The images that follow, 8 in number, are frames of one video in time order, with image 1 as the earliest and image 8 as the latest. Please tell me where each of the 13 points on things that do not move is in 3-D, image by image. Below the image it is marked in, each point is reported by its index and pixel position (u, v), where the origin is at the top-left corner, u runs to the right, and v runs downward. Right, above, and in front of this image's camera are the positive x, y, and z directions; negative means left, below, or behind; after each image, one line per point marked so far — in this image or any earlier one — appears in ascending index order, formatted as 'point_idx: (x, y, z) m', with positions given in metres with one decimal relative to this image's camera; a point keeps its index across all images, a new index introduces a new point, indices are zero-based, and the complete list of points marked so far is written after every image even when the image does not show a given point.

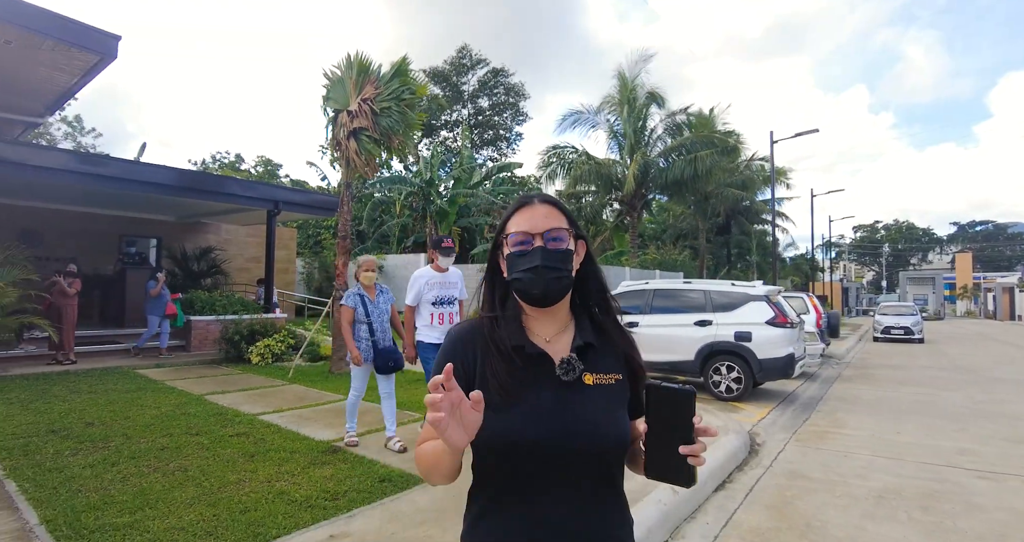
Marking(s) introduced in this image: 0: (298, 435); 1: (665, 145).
0: (-2.0, -1.5, +4.6) m
1: (+5.4, +4.5, +17.5) m
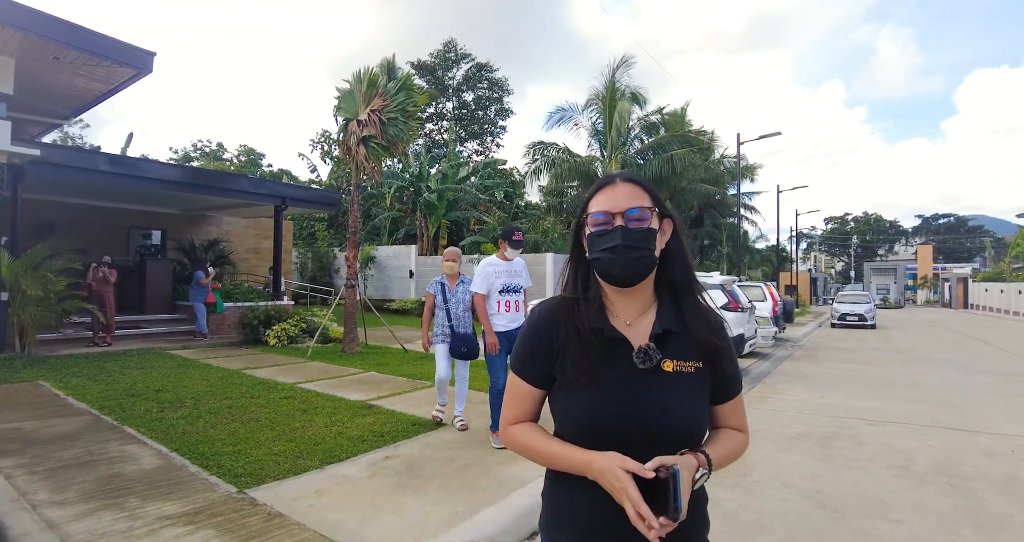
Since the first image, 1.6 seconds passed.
0: (-2.0, -1.4, +5.7) m
1: (+4.8, +4.9, +18.7) m
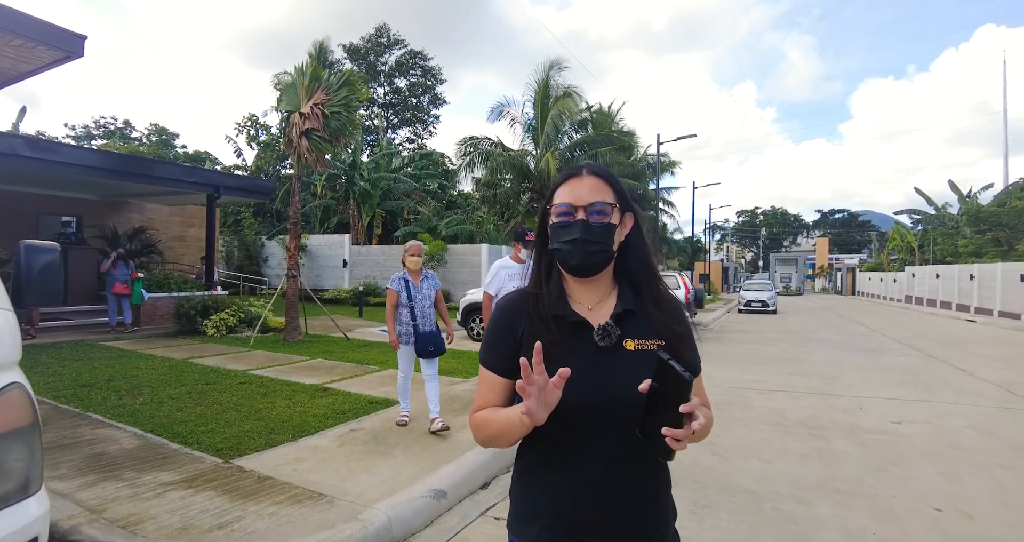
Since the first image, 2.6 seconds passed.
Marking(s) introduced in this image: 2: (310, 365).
0: (-2.7, -1.3, +6.0) m
1: (+2.3, +5.3, +19.8) m
2: (-2.9, -1.4, +7.1) m
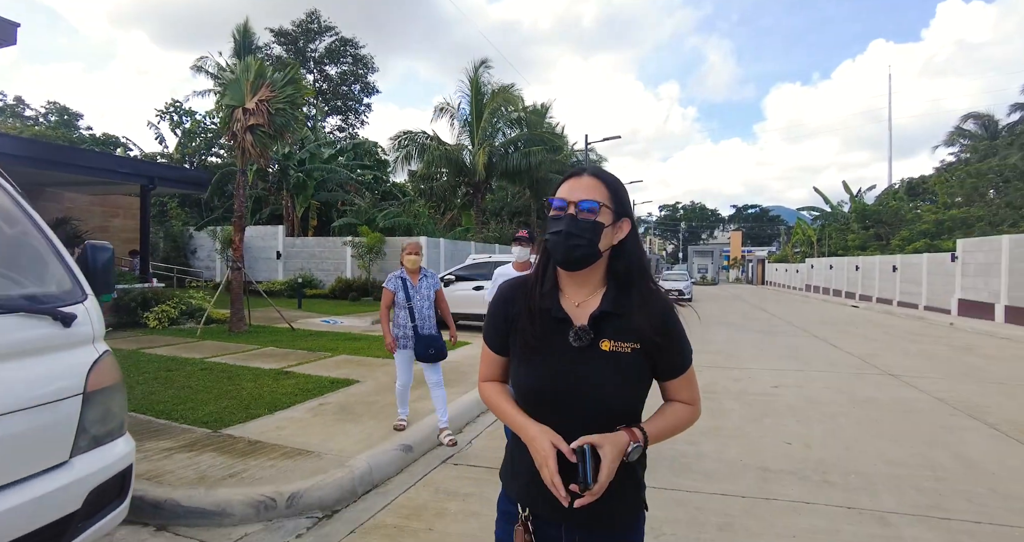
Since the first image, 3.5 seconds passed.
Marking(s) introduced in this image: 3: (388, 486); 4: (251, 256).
0: (-3.4, -1.3, +6.4) m
1: (-0.3, +5.6, +20.6) m
2: (-3.8, -1.2, +7.5) m
3: (-0.9, -1.6, +3.6) m
4: (-9.8, +0.6, +18.6) m
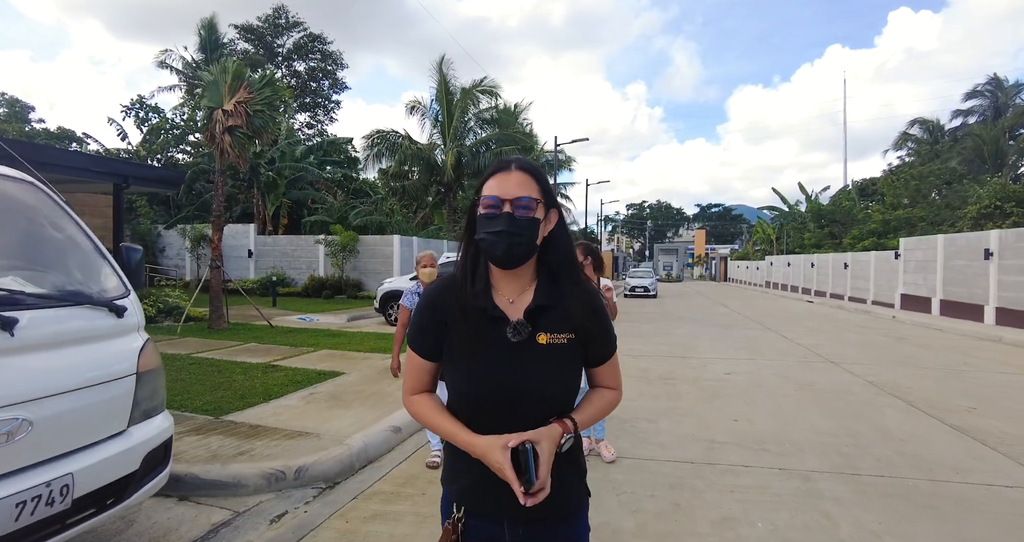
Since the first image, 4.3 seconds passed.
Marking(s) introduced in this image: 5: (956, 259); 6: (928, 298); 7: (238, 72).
0: (-3.7, -1.2, +6.7) m
1: (-1.5, +5.7, +21.0) m
2: (-4.1, -1.2, +7.8) m
3: (-1.1, -1.6, +4.1) m
4: (-10.8, +0.6, +18.5) m
5: (+16.2, +0.5, +18.1) m
6: (+16.7, -1.1, +19.9) m
7: (-5.2, +3.8, +9.4) m
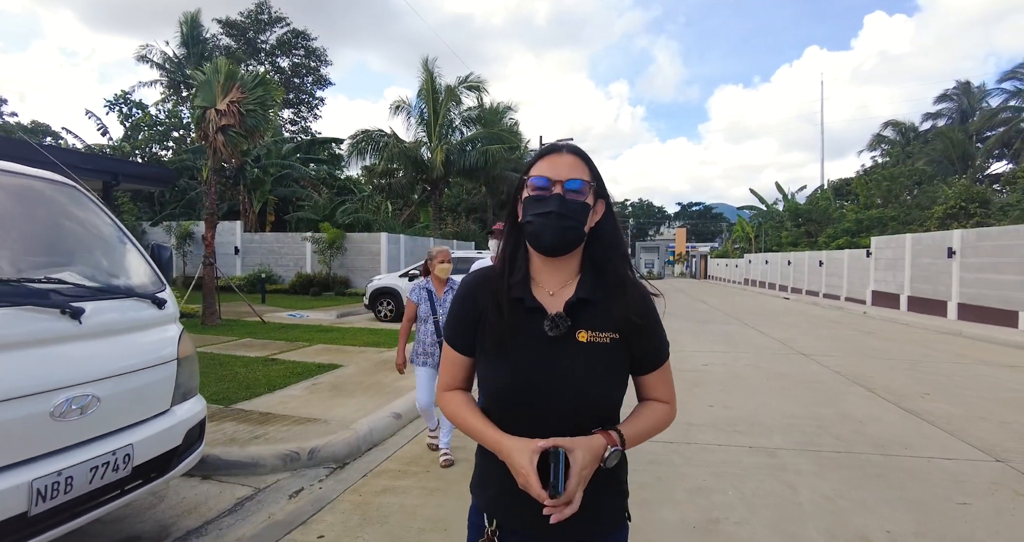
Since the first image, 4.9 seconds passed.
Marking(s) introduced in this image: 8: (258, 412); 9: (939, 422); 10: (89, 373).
0: (-3.8, -1.2, +6.9) m
1: (-2.1, +5.8, +21.3) m
2: (-4.3, -1.2, +8.0) m
3: (-1.1, -1.5, +4.4) m
4: (-11.3, +0.7, +18.4) m
5: (+15.7, +0.5, +19.0) m
6: (+16.2, -1.0, +20.8) m
7: (-5.4, +3.8, +9.6) m
8: (-2.4, -1.3, +4.7) m
9: (+4.6, -1.6, +5.4) m
10: (-1.9, -0.5, +2.3) m
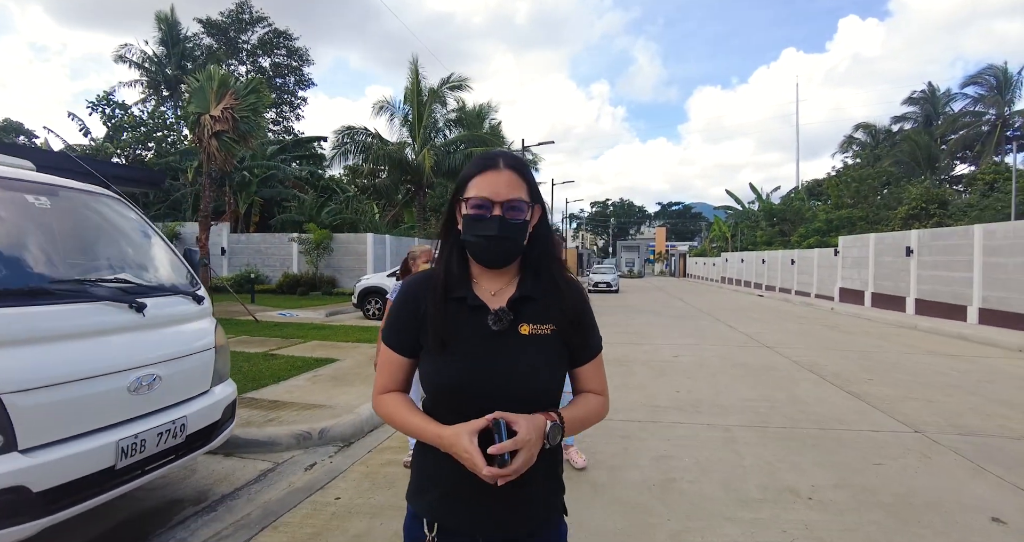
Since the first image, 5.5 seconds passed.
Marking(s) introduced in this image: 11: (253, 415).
0: (-4.0, -1.2, +7.4) m
1: (-2.8, +5.8, +21.7) m
2: (-4.6, -1.2, +8.4) m
3: (-1.3, -1.5, +4.9) m
4: (-12.0, +0.7, +18.6) m
5: (+15.0, +0.6, +20.1) m
6: (+15.4, -0.9, +21.9) m
7: (-5.8, +3.8, +9.9) m
8: (-2.5, -1.3, +5.1) m
9: (+4.4, -1.6, +6.1) m
10: (-2.0, -0.5, +2.8) m
11: (-2.4, -1.3, +4.6) m
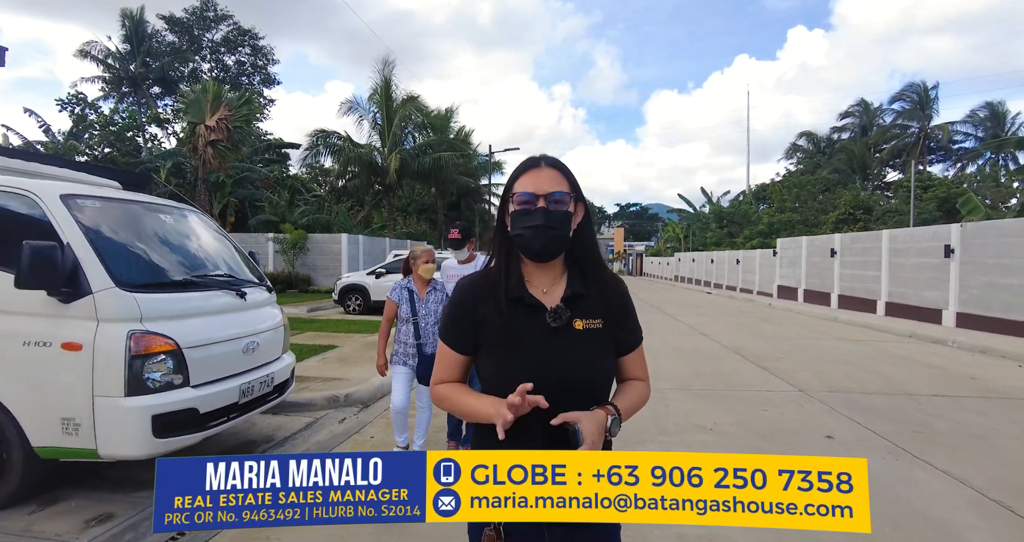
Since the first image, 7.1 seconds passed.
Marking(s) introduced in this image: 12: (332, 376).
0: (-4.4, -1.2, +8.3) m
1: (-4.3, +5.9, +22.7) m
2: (-5.0, -1.1, +9.3) m
3: (-1.5, -1.5, +6.1) m
4: (-13.2, +0.8, +18.9) m
5: (+13.6, +0.7, +22.5) m
6: (+13.9, -0.8, +24.4) m
7: (-6.3, +3.9, +10.7) m
8: (-2.8, -1.3, +6.2) m
9: (+4.1, -1.6, +7.7) m
10: (-2.0, -0.5, +3.9) m
11: (-2.6, -1.3, +5.7) m
12: (-2.3, -1.3, +6.3) m
